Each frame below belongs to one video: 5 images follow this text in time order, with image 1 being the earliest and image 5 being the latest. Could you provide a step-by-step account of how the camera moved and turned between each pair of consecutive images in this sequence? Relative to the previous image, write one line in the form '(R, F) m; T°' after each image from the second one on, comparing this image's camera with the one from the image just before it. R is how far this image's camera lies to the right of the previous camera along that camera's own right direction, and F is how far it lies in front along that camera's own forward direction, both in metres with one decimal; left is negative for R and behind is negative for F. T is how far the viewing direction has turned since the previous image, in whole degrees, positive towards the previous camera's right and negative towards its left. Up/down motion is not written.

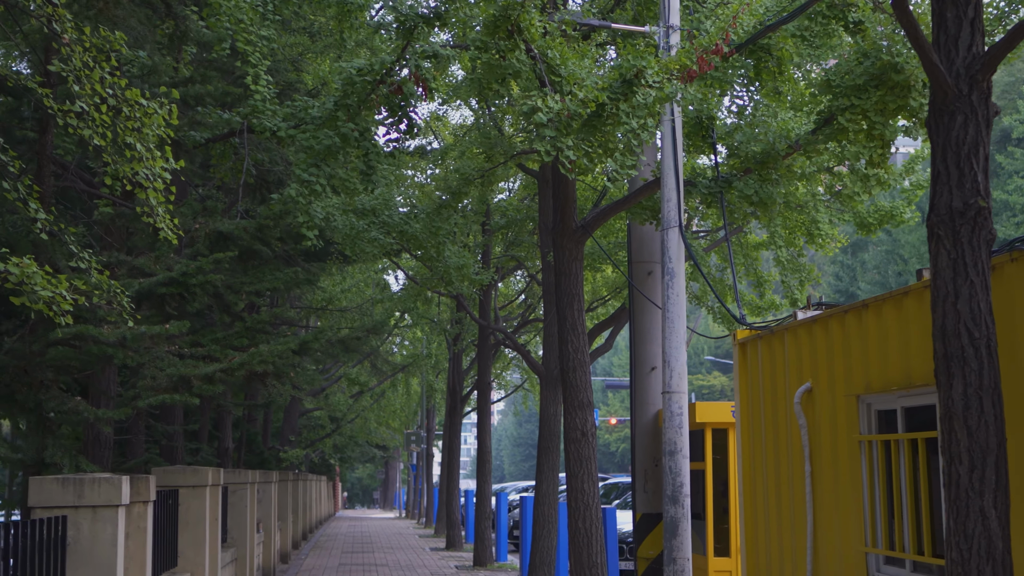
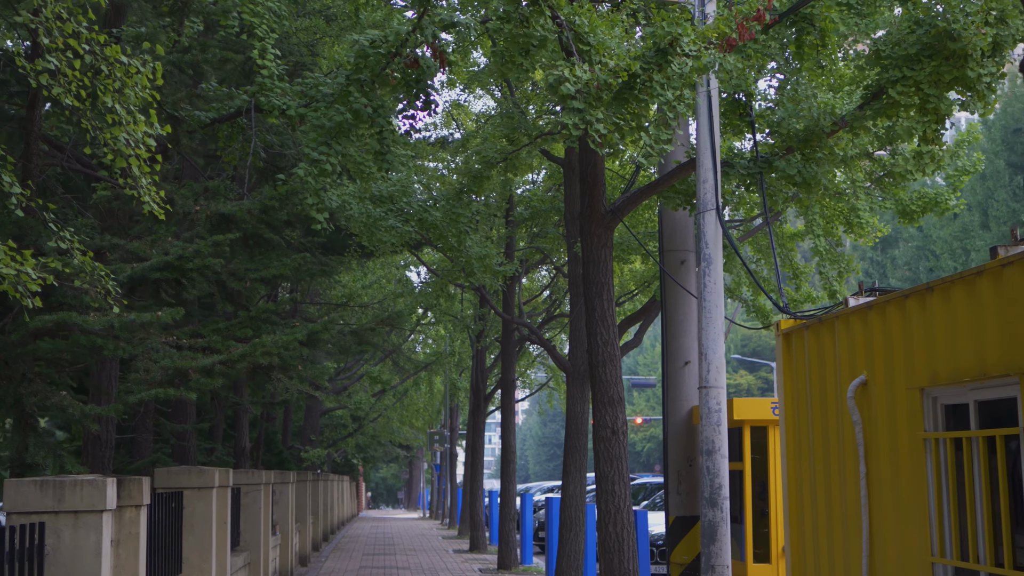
(0.0, +0.7) m; -1°
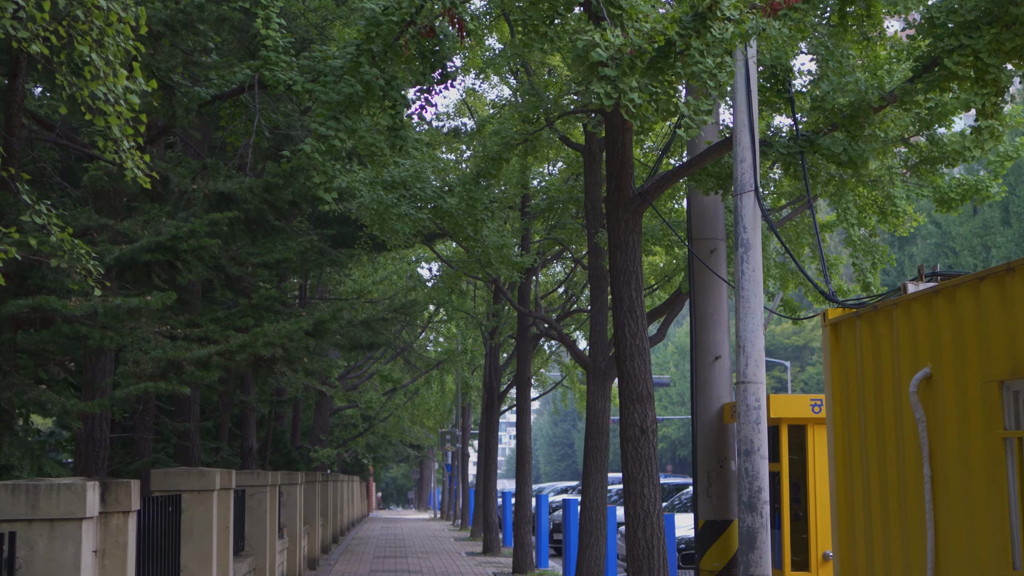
(-0.1, +0.7) m; 0°
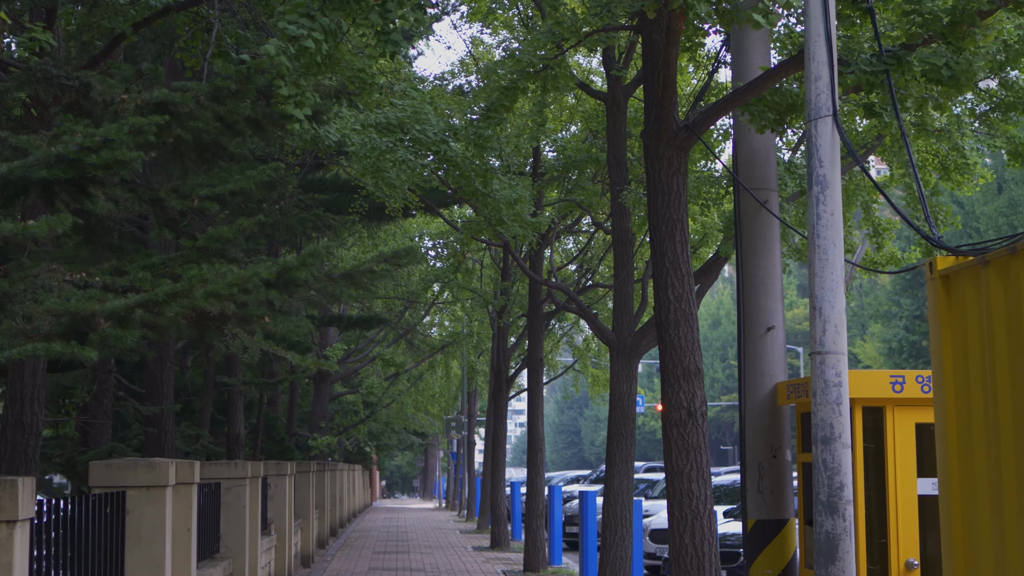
(-0.1, +1.8) m; 0°
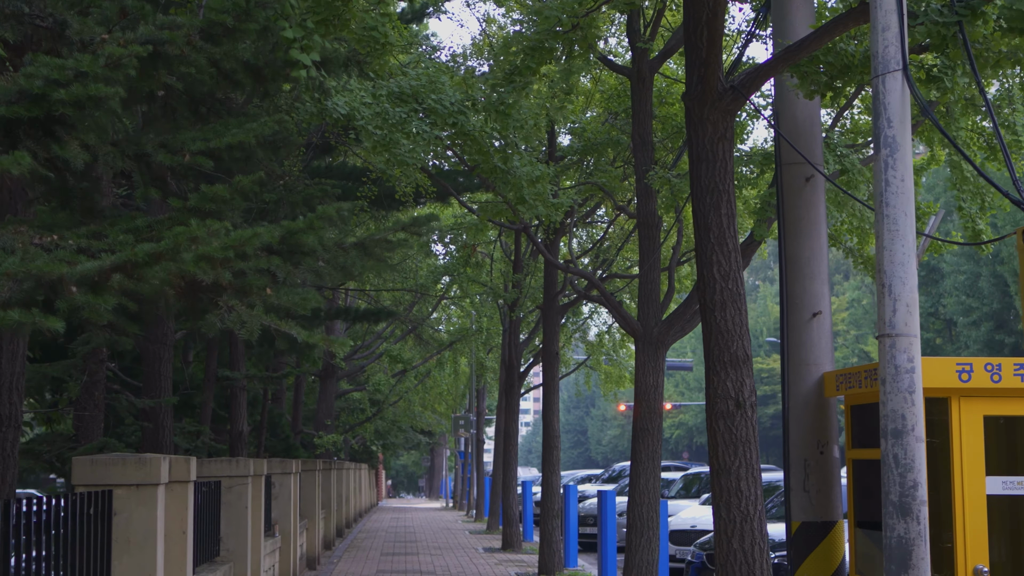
(-0.1, +0.8) m; 0°
